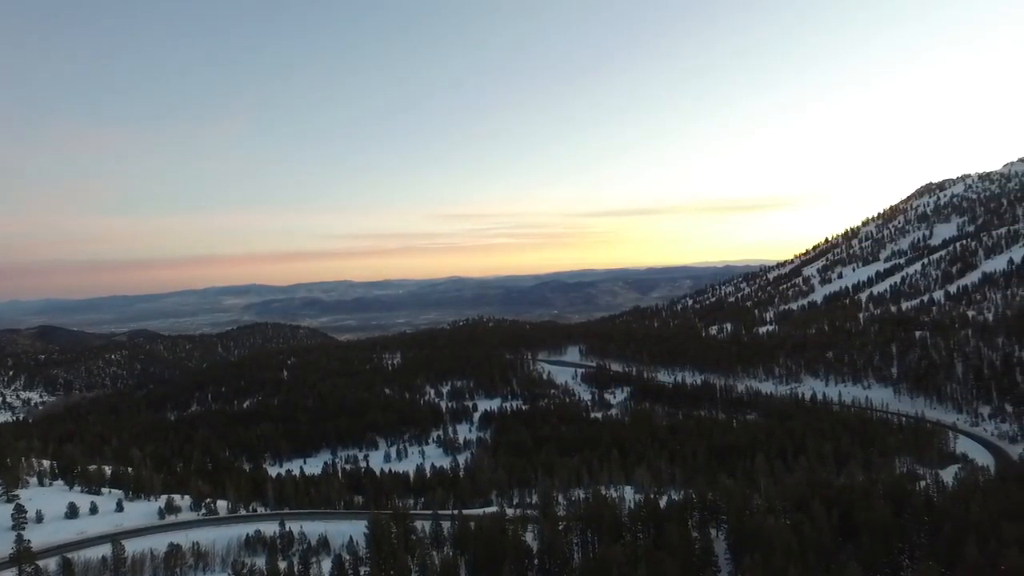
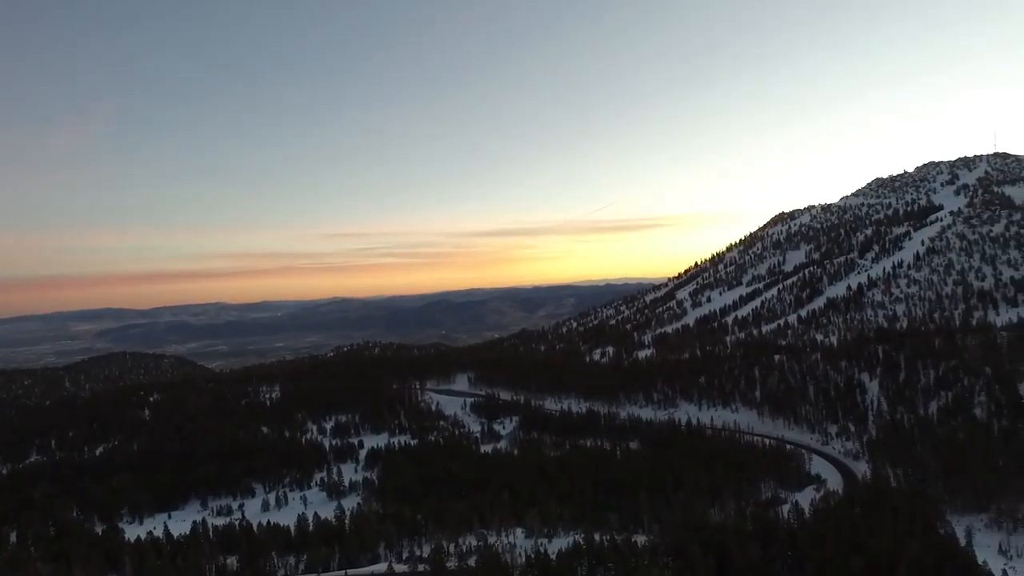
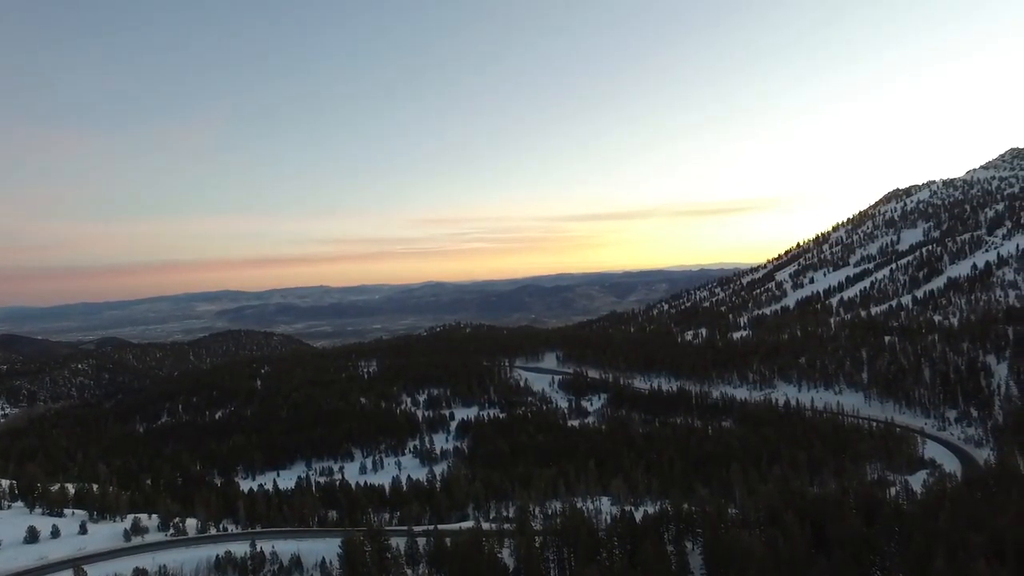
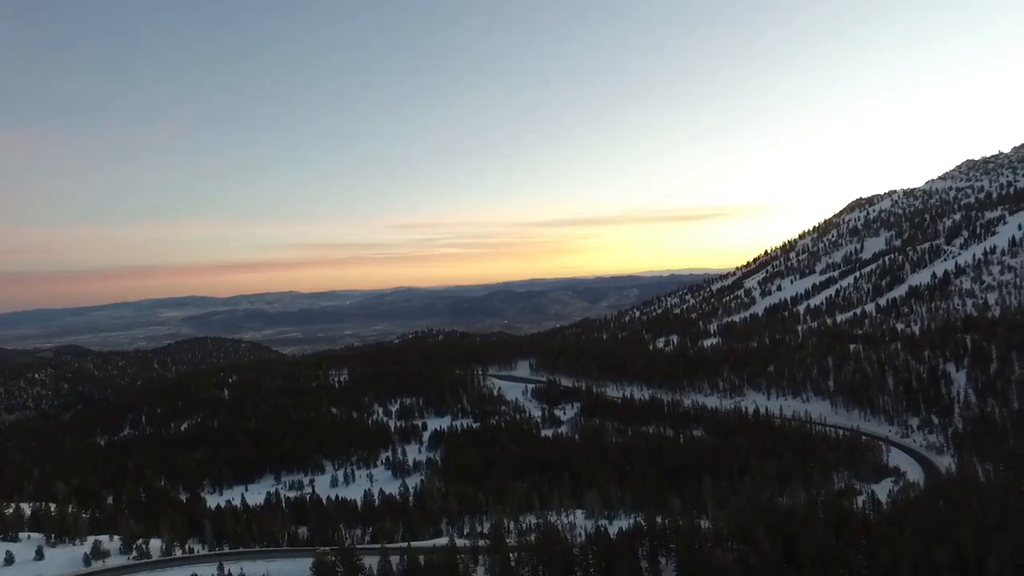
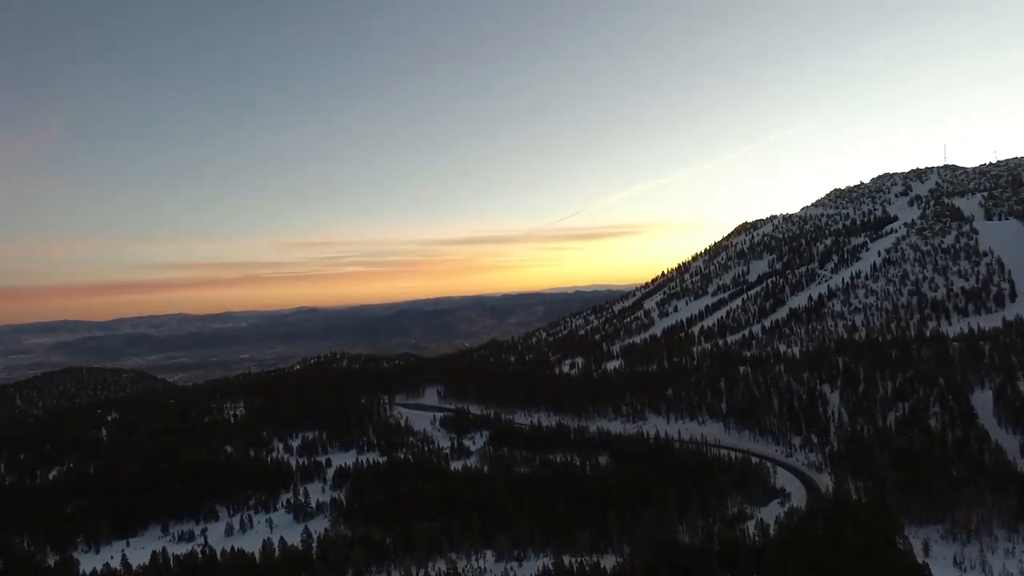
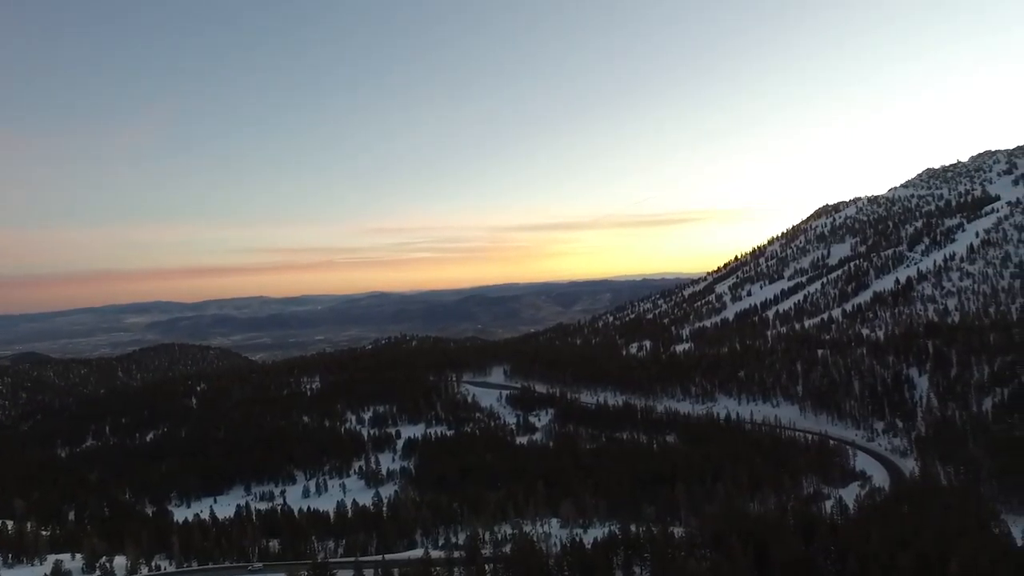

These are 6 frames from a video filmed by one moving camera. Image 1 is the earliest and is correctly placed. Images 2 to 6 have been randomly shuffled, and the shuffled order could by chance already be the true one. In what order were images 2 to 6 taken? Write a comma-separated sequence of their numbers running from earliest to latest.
3, 4, 6, 2, 5
